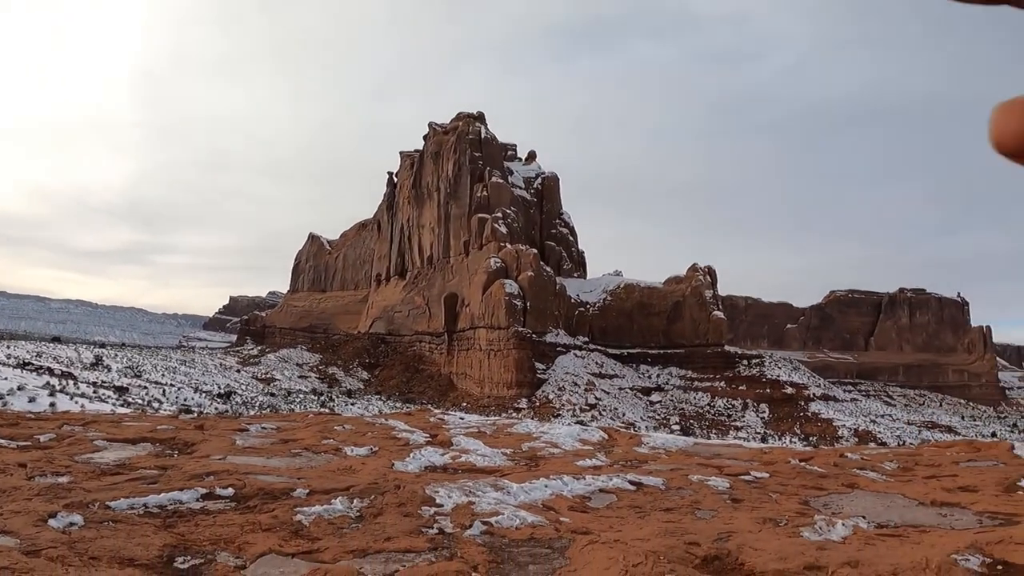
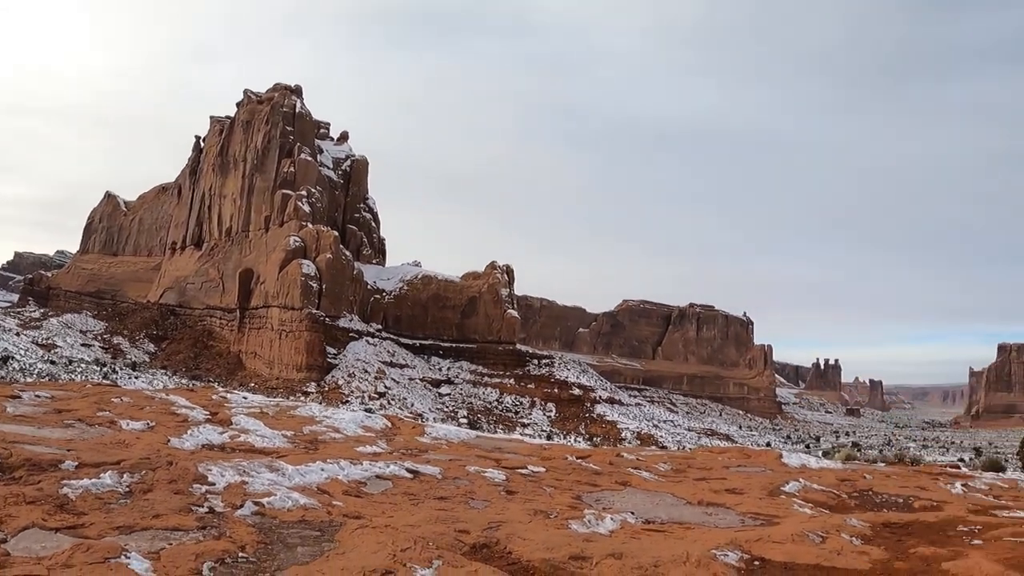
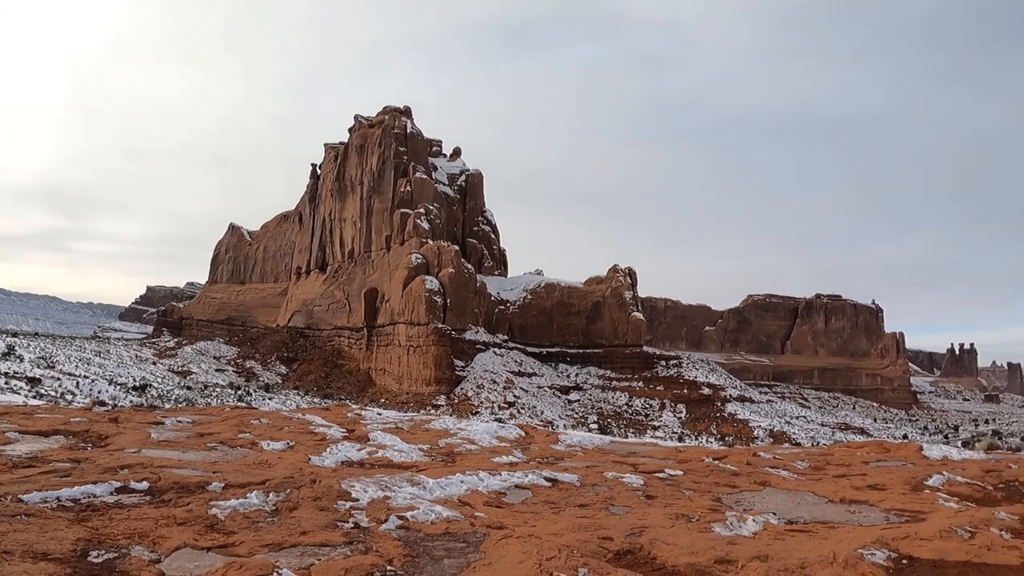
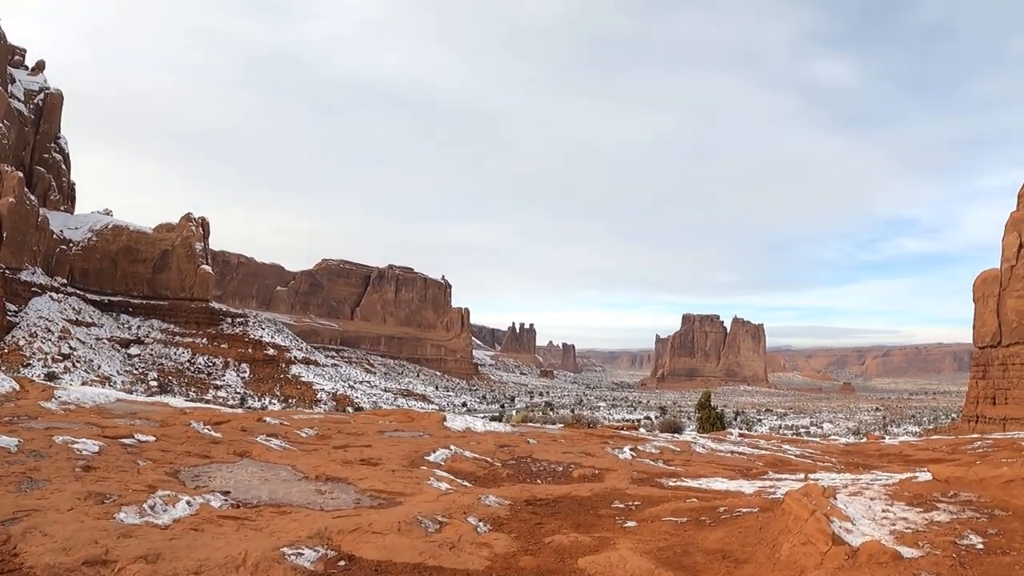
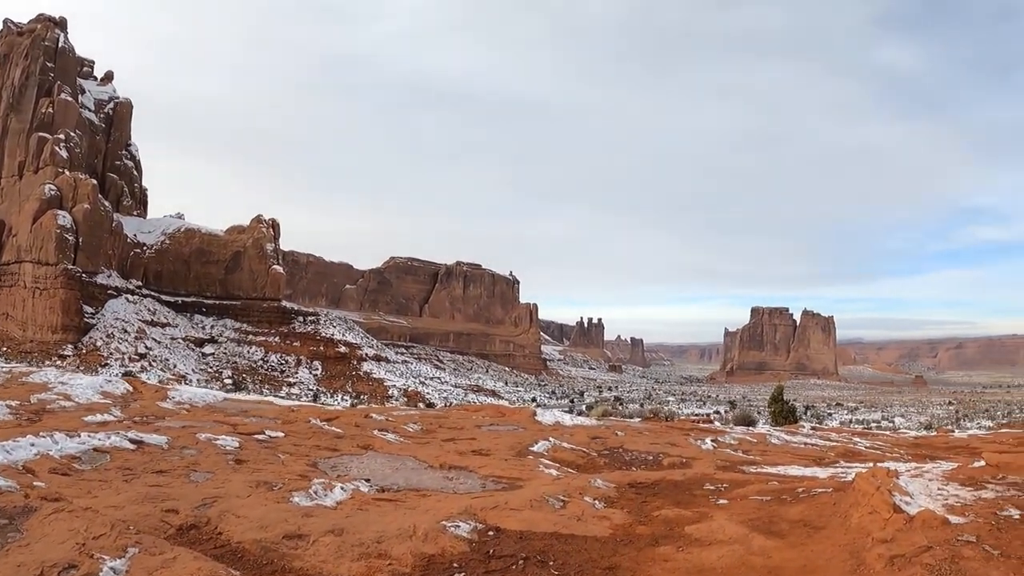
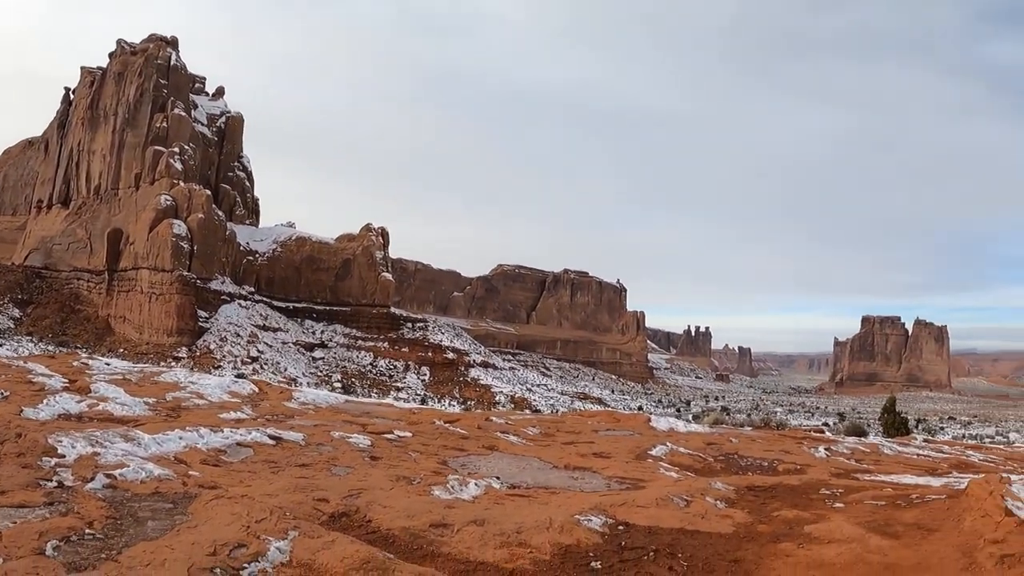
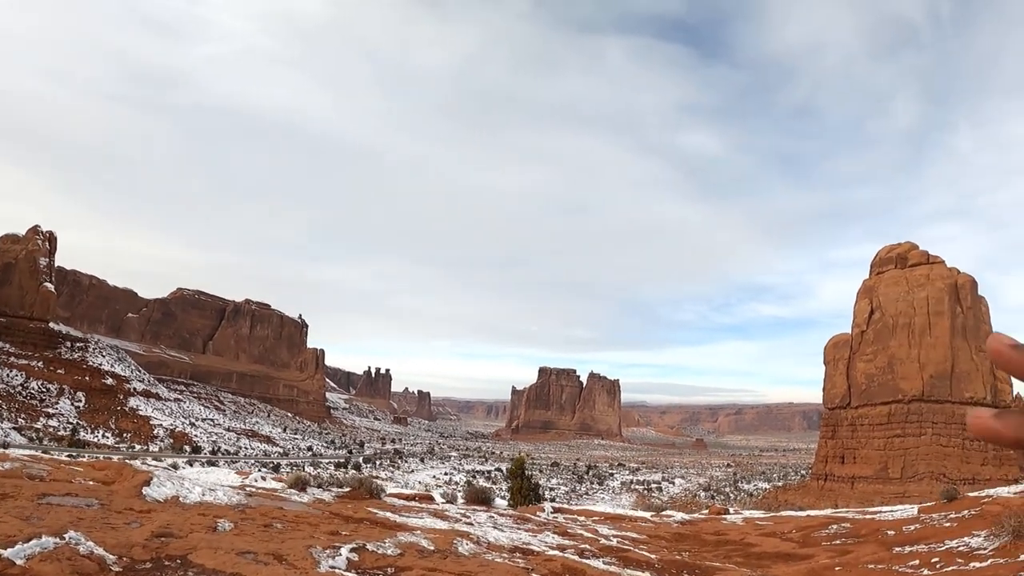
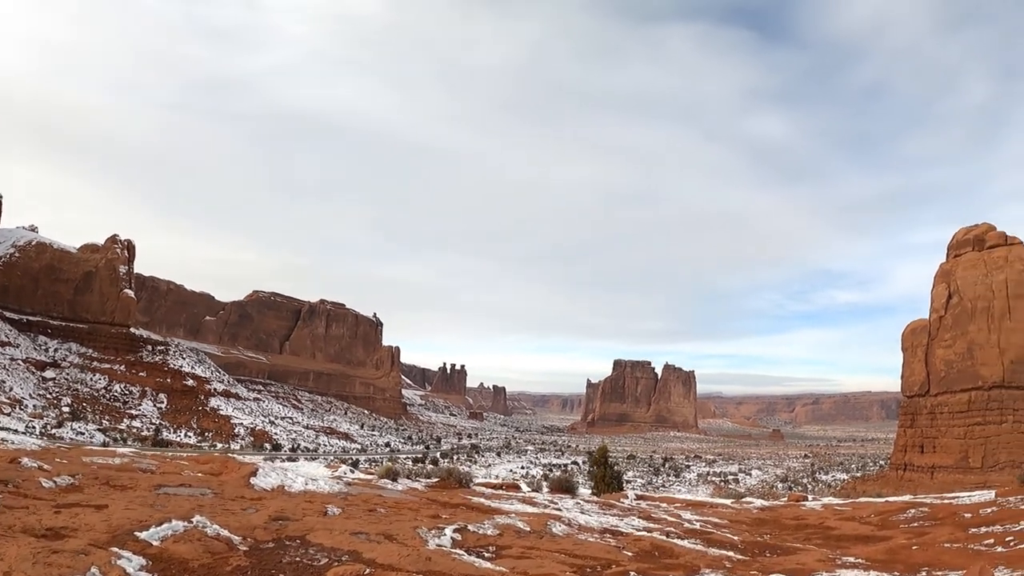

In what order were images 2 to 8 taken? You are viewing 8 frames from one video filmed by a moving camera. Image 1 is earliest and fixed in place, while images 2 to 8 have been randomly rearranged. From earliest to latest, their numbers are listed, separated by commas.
3, 2, 6, 5, 4, 8, 7
